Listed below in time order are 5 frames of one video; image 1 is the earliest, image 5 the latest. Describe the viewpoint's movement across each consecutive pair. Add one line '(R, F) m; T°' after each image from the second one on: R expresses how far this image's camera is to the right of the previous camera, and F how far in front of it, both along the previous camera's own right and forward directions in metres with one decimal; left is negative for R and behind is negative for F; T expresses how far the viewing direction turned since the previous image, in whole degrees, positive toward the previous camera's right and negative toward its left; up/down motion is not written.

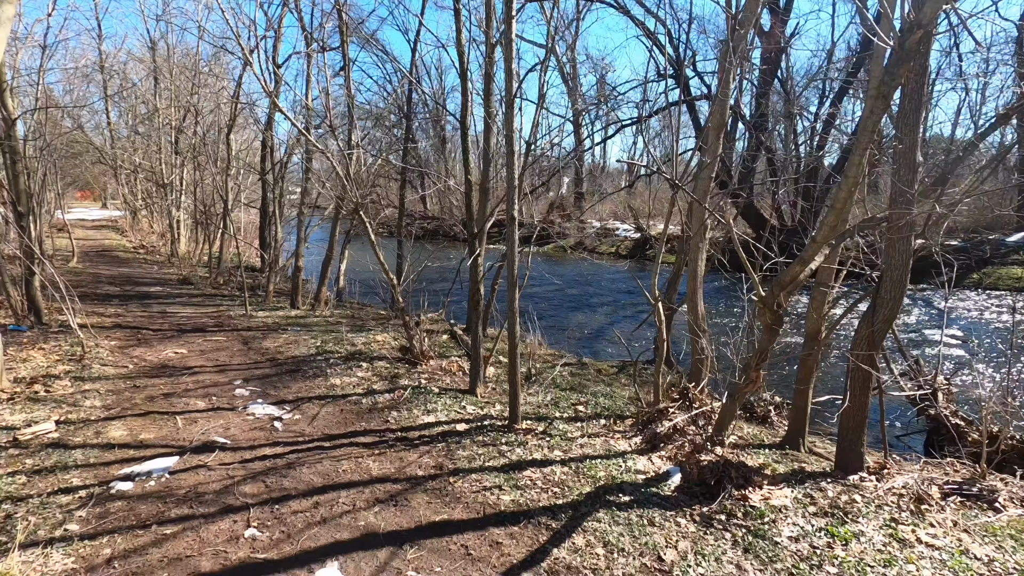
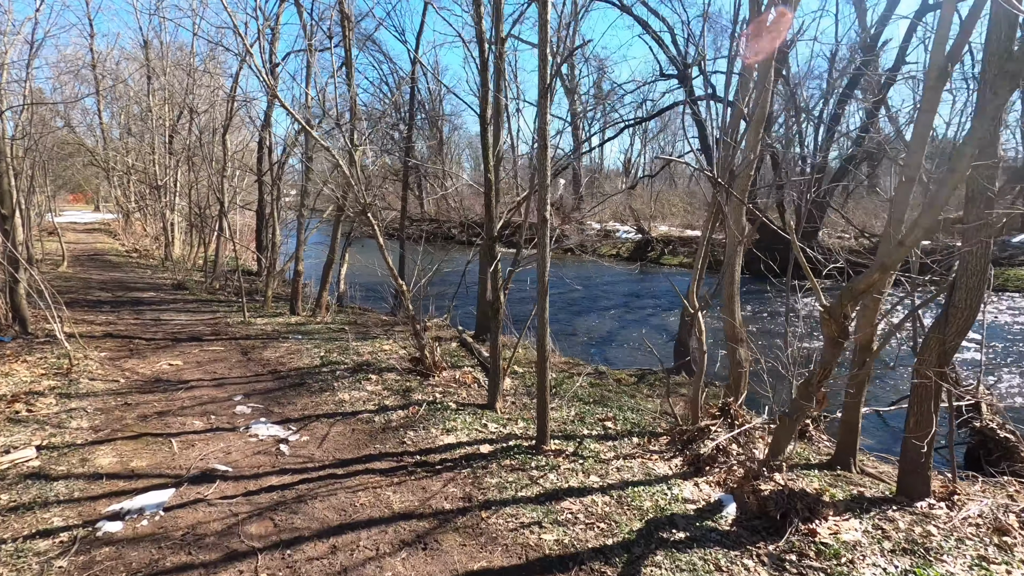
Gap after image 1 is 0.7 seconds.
(-0.2, +0.4) m; 0°
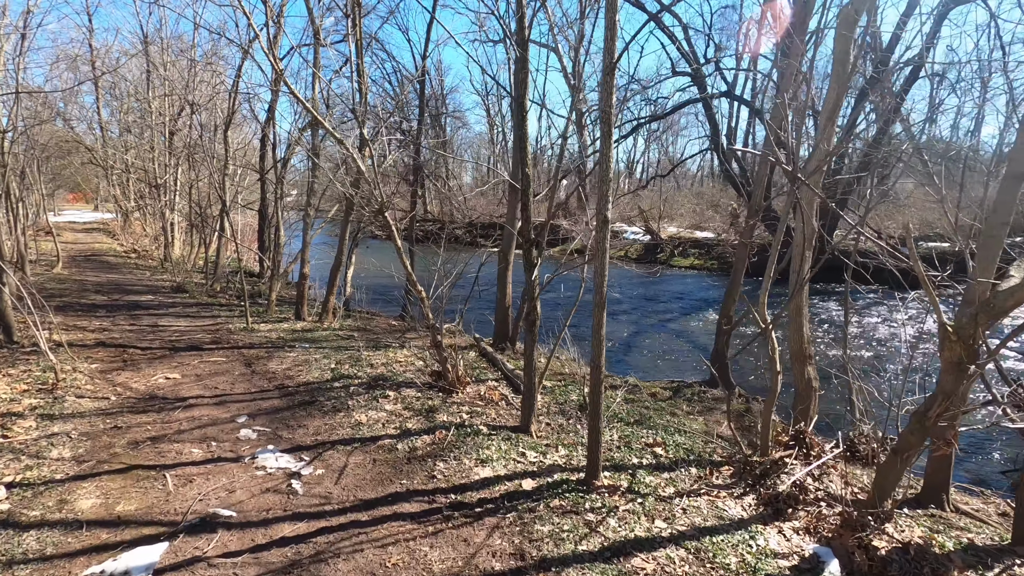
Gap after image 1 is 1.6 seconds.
(-0.3, +0.5) m; 0°
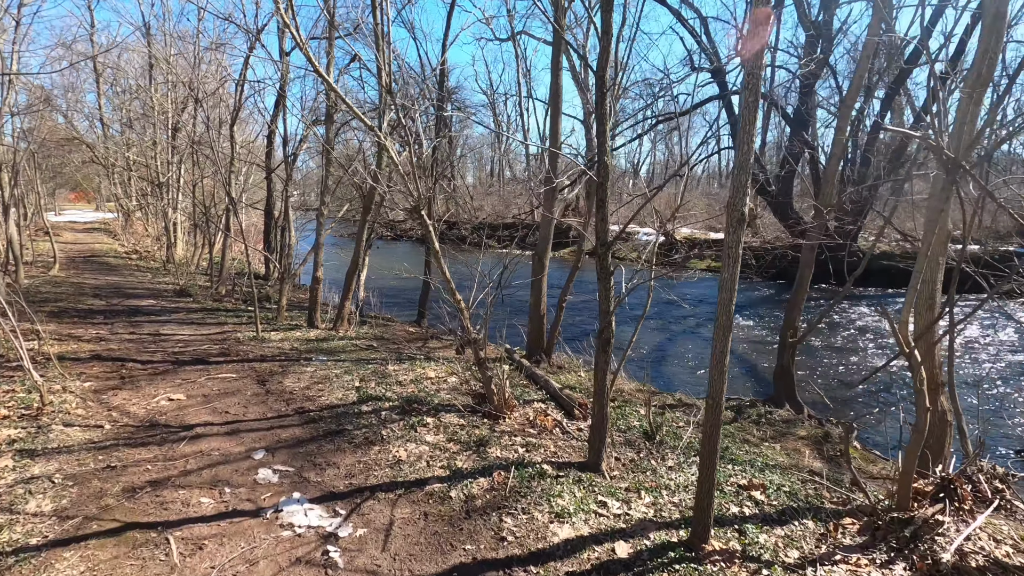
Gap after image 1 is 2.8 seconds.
(-0.5, +0.7) m; 0°
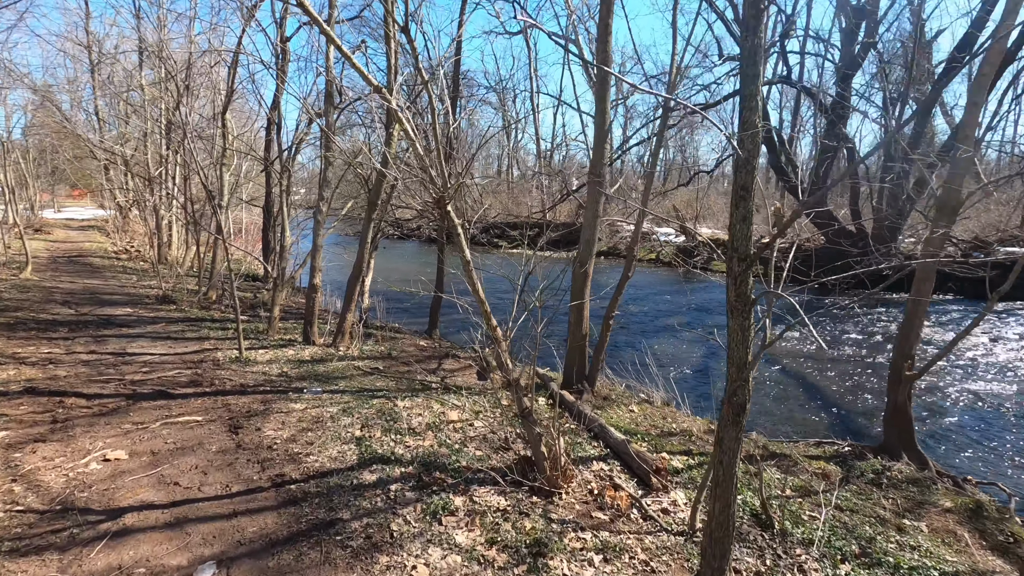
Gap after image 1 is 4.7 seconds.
(-0.3, +1.2) m; -1°
